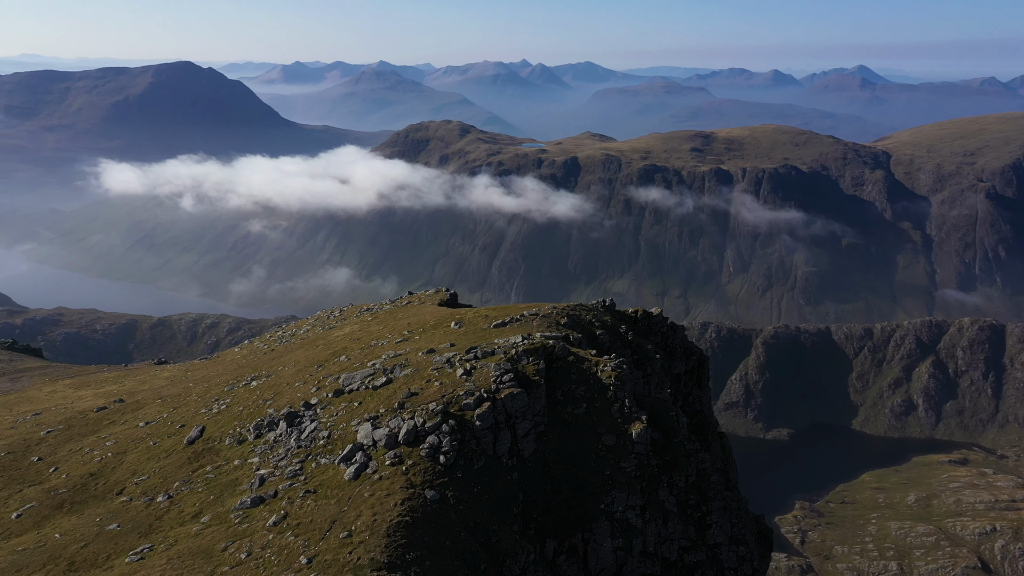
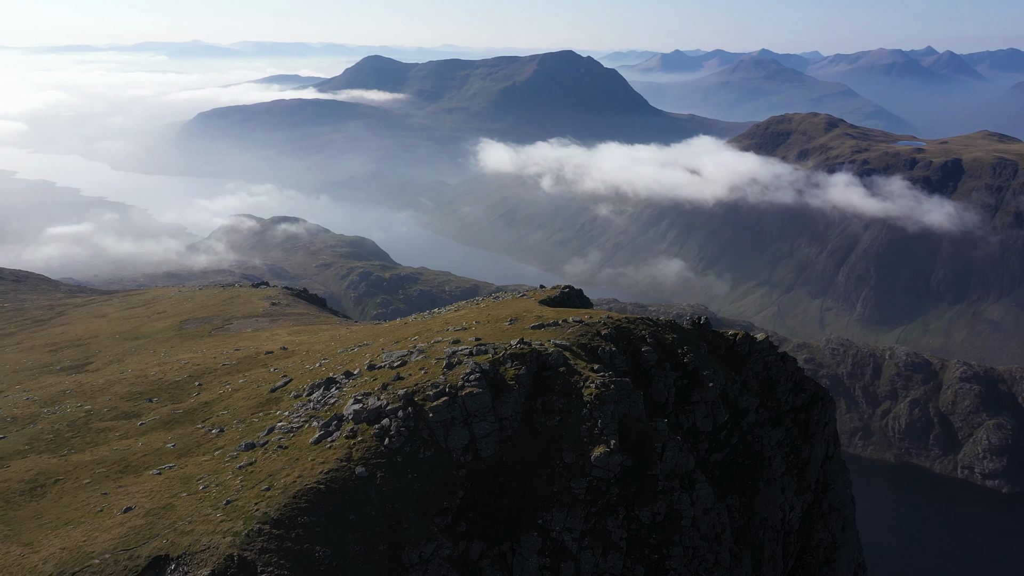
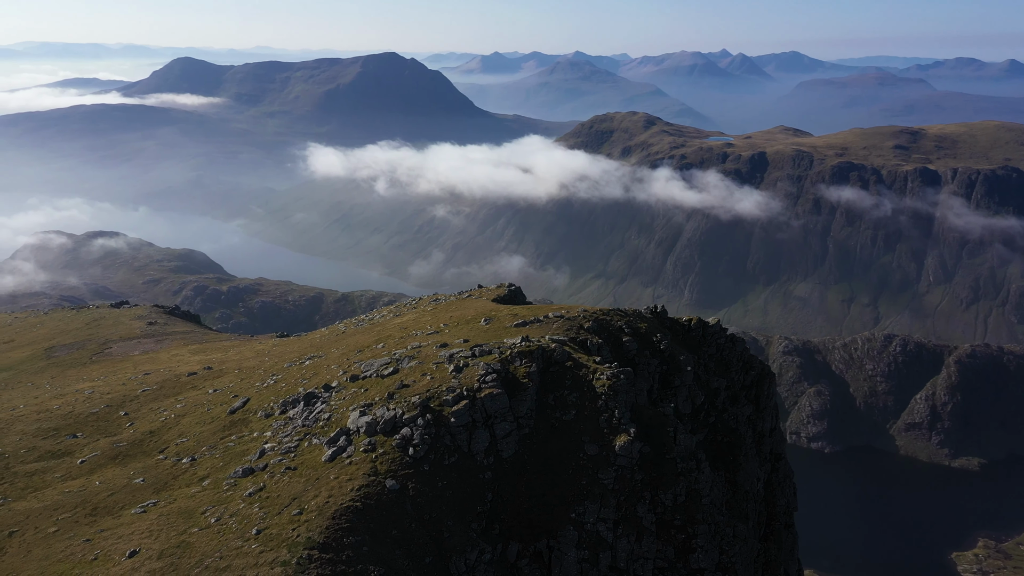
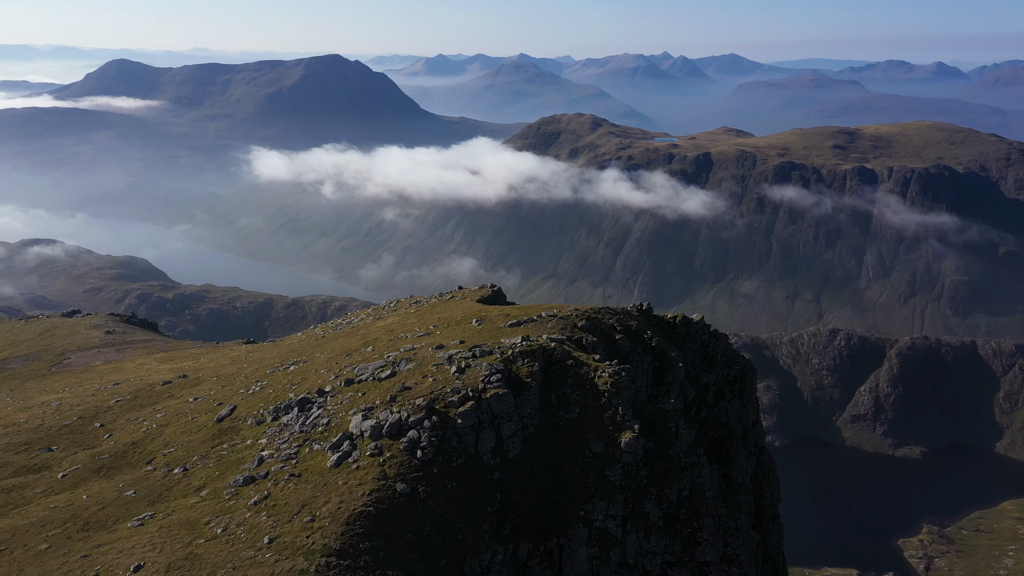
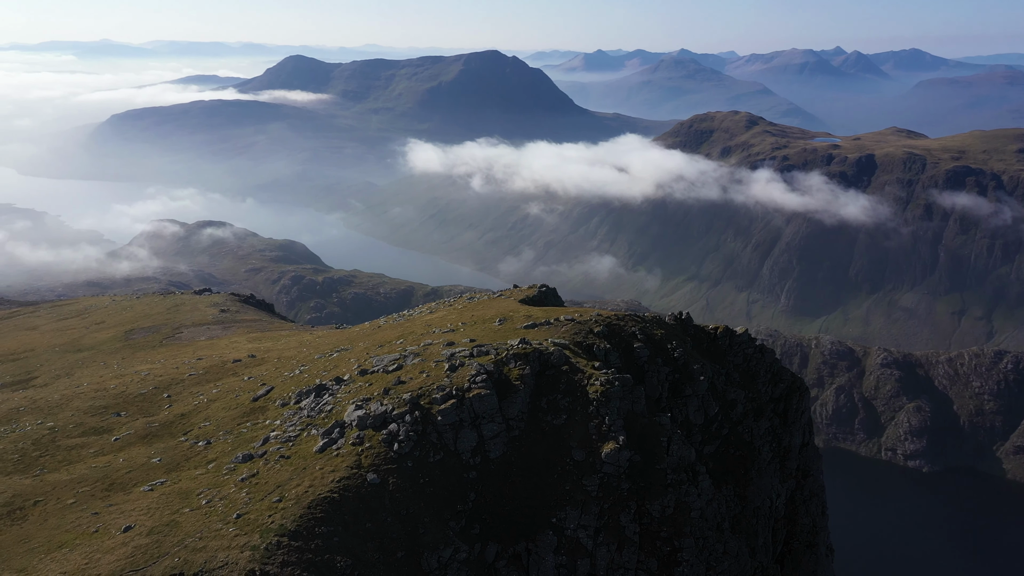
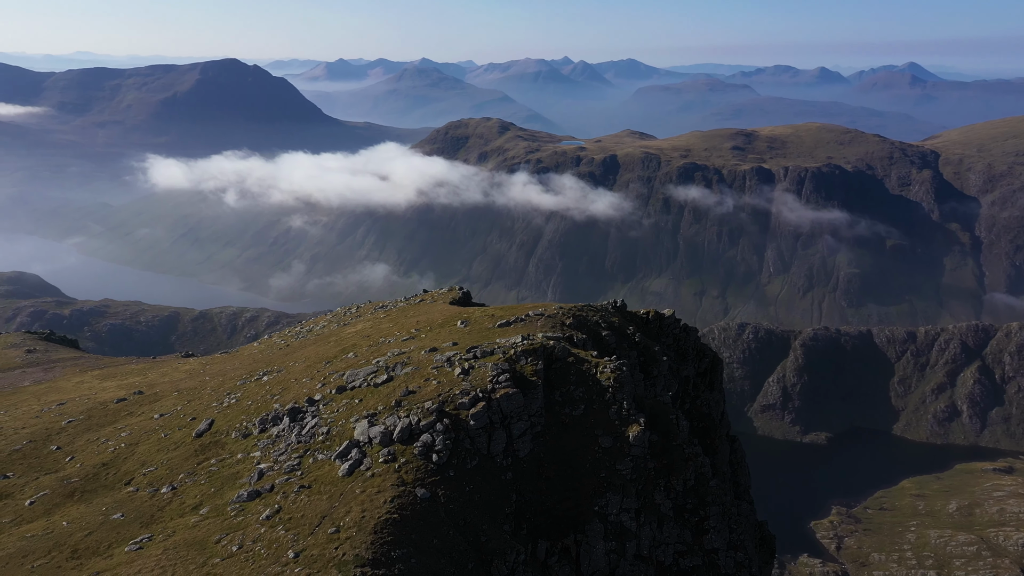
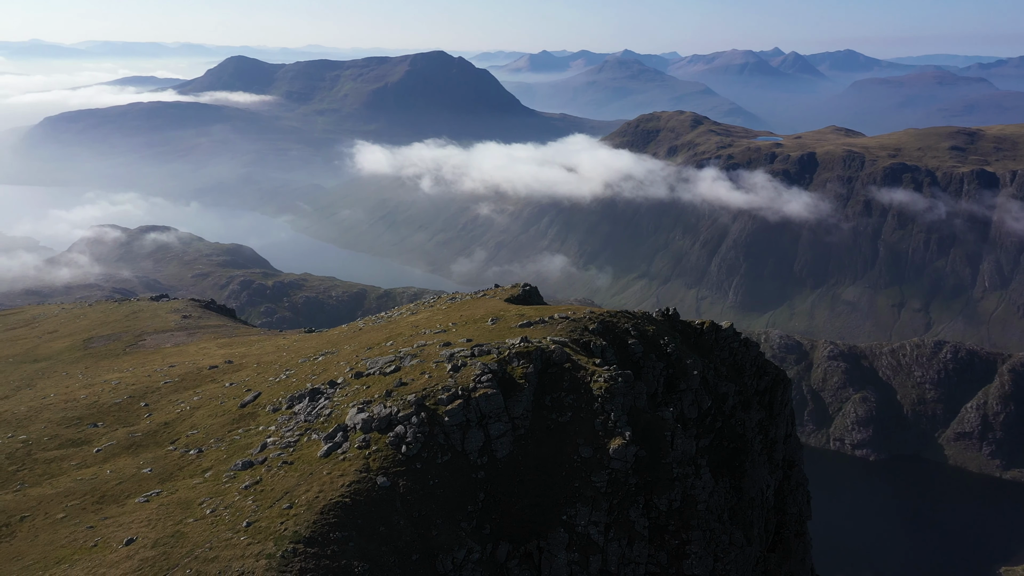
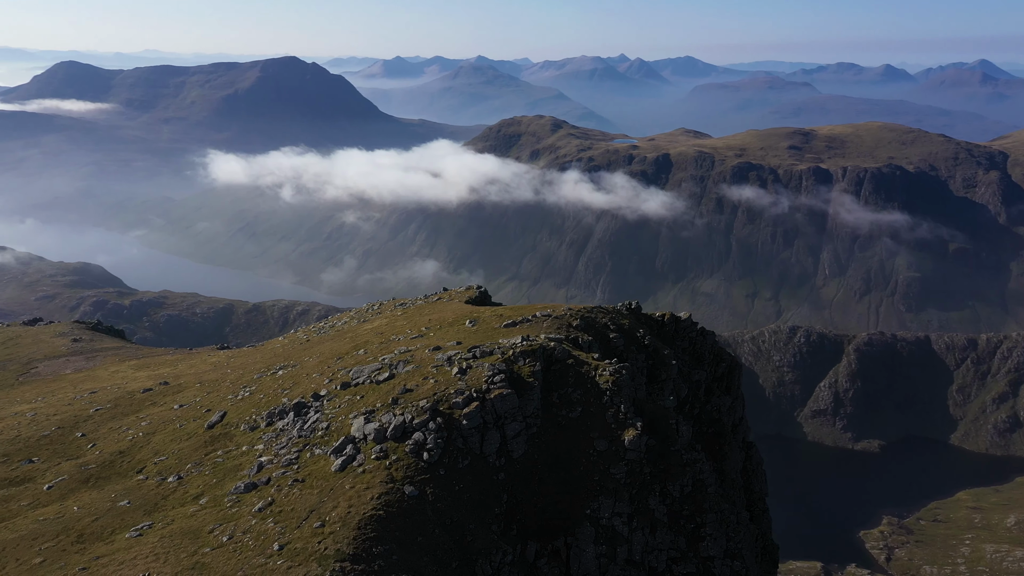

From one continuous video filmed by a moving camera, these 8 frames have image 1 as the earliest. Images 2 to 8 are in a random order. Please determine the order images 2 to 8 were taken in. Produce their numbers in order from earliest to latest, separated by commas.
6, 8, 4, 3, 7, 5, 2
